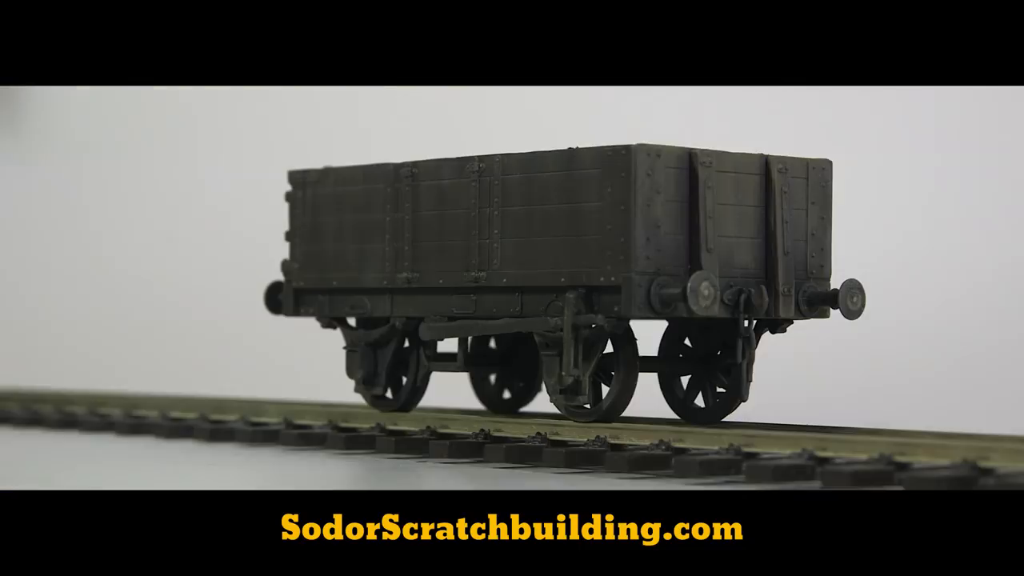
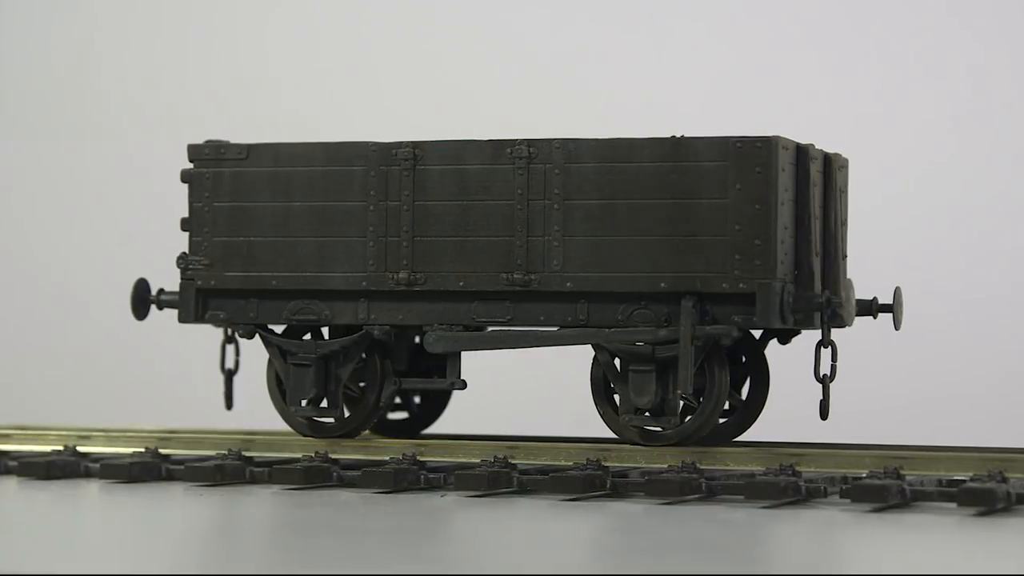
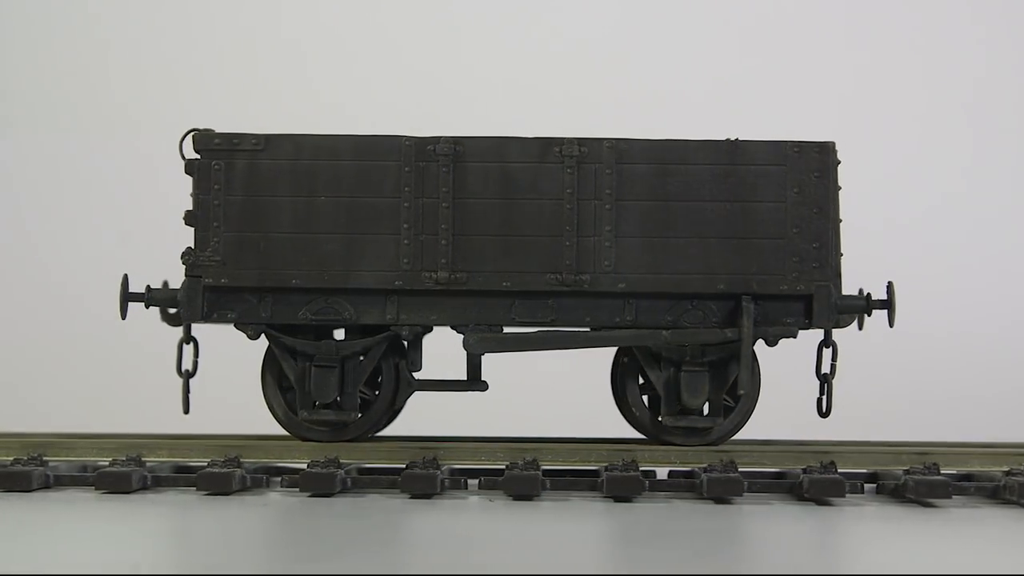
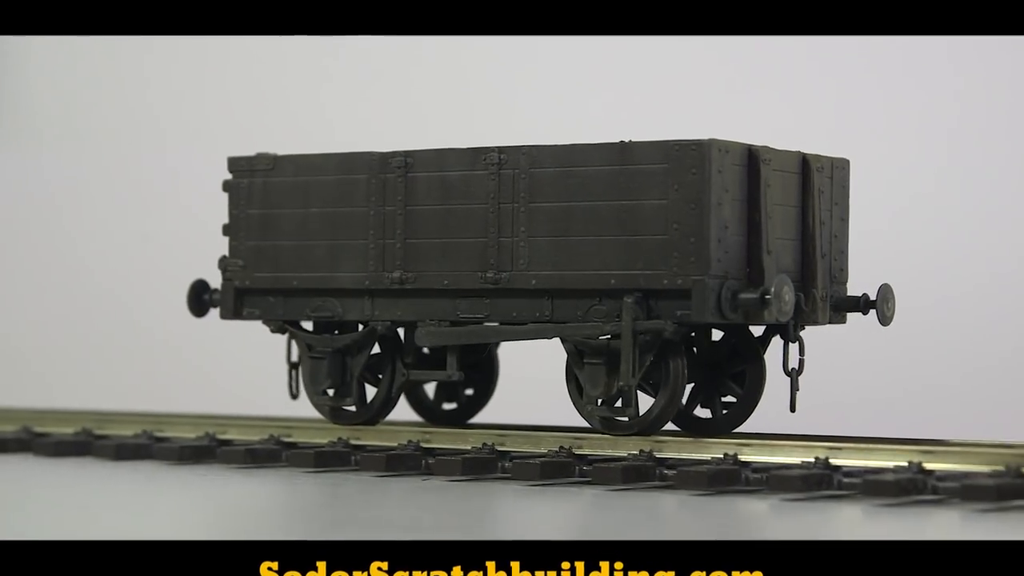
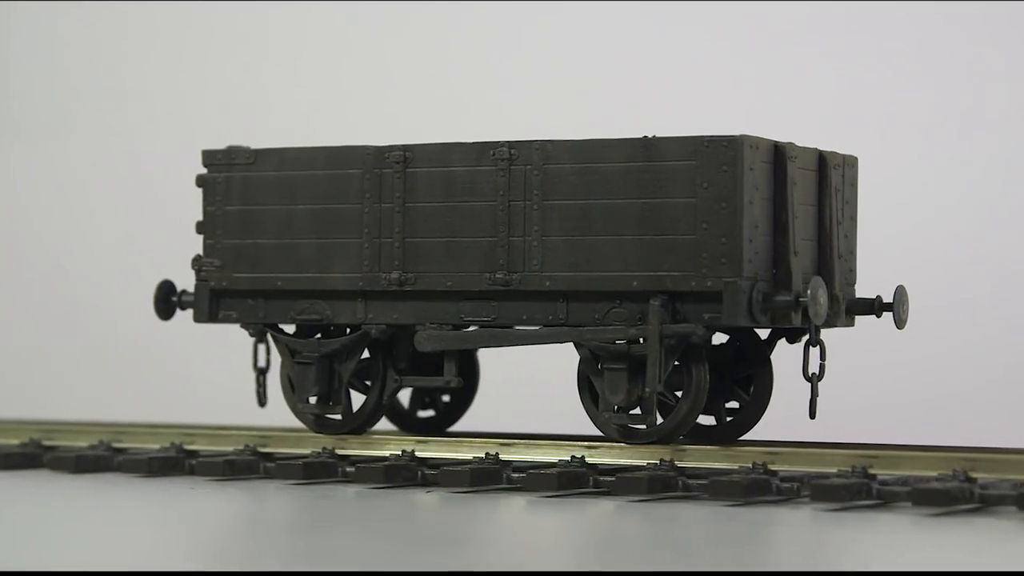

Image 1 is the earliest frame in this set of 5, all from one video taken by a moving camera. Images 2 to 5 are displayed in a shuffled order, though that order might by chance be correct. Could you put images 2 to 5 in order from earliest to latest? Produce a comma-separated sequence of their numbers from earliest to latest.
4, 5, 2, 3
